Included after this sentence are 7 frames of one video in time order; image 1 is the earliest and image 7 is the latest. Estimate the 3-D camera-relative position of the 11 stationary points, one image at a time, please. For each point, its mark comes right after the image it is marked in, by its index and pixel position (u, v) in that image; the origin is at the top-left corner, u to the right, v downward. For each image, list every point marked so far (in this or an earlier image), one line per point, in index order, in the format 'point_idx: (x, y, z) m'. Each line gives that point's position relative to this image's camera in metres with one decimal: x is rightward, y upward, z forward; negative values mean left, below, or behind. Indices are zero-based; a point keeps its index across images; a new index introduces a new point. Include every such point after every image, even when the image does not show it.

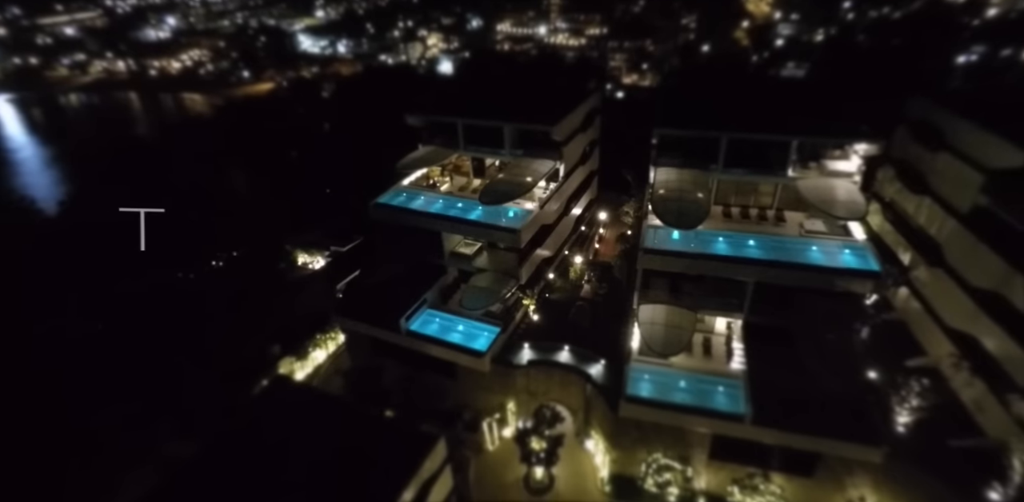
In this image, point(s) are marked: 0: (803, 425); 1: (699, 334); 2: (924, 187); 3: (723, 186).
0: (+9.1, -5.4, +13.4) m
1: (+7.1, -3.3, +16.7) m
2: (+16.3, +2.6, +17.3) m
3: (+9.0, +2.7, +18.3) m
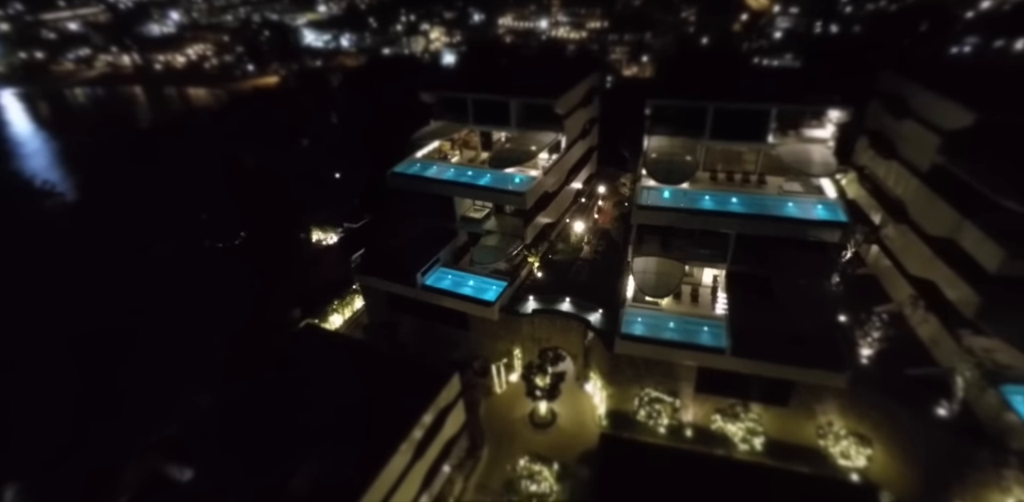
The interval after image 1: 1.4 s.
0: (+9.3, -3.7, +15.2) m
1: (+7.3, -1.5, +18.5) m
2: (+16.6, +4.3, +19.0) m
3: (+9.2, +4.5, +20.1) m
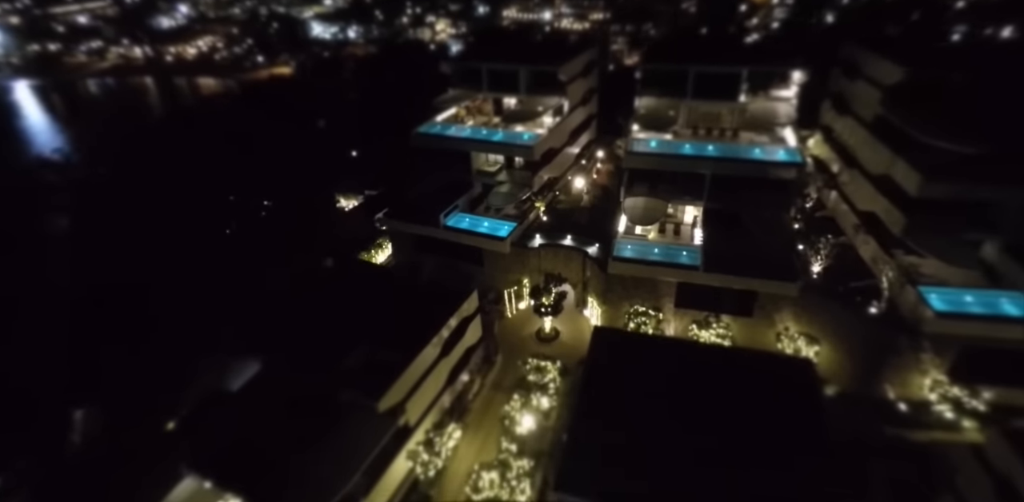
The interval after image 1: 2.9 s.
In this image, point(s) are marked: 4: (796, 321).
0: (+9.8, -0.8, +18.4) m
1: (+7.8, +1.4, +21.7) m
2: (+17.1, +7.2, +22.1) m
3: (+9.7, +7.4, +23.2) m
4: (+12.2, -2.9, +18.7) m
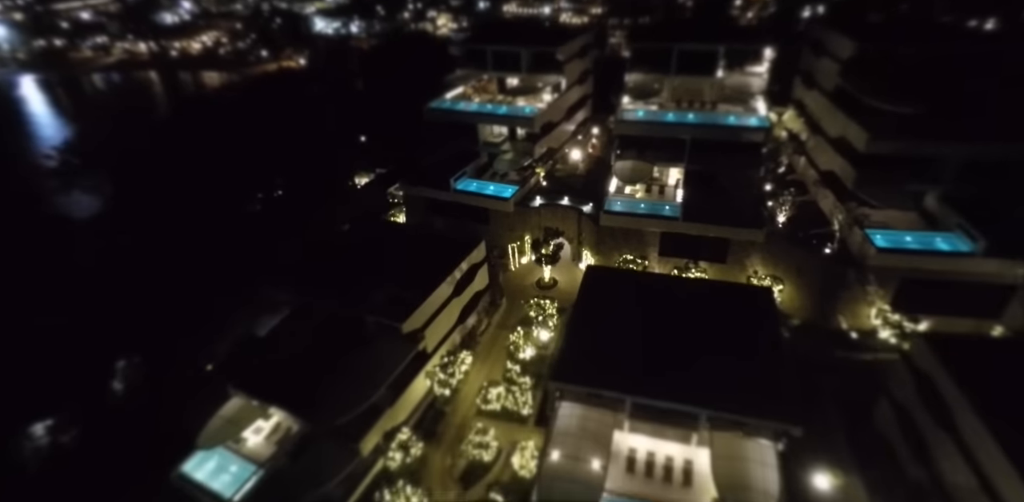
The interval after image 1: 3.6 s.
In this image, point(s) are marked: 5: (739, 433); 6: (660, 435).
0: (+10.0, +1.5, +21.1) m
1: (+8.0, +3.7, +24.4) m
2: (+17.3, +9.6, +24.8) m
3: (+9.9, +9.7, +25.9) m
4: (+12.4, -0.6, +21.5) m
5: (+7.9, -6.1, +15.1) m
6: (+5.5, -6.9, +15.9) m
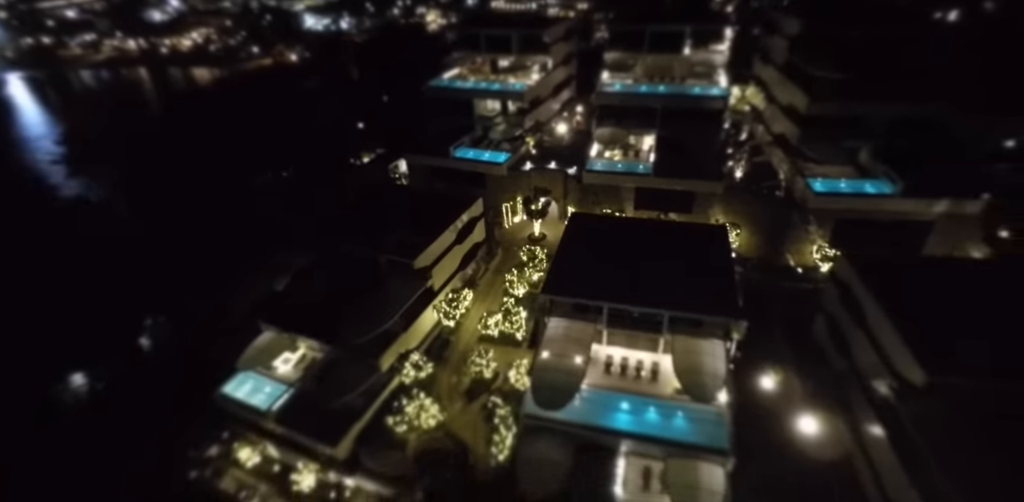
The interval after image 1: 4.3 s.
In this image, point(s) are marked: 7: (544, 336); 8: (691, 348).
0: (+9.6, +4.3, +24.4) m
1: (+7.5, +6.4, +27.7) m
2: (+16.8, +12.4, +28.2) m
3: (+9.4, +12.5, +29.2) m
4: (+12.1, +2.2, +24.8) m
5: (+7.8, -3.4, +18.4) m
6: (+5.3, -4.2, +19.1) m
7: (+1.5, -3.6, +19.2) m
8: (+7.4, -3.9, +18.1) m
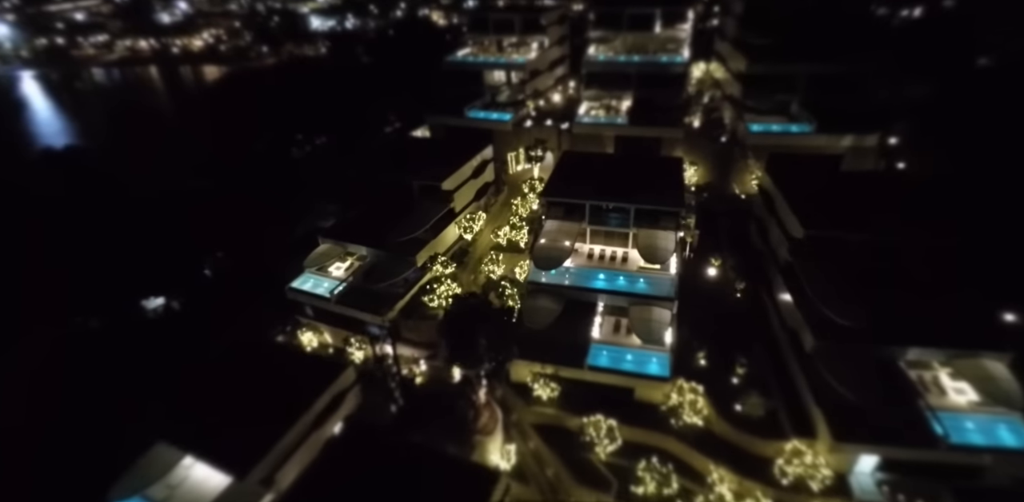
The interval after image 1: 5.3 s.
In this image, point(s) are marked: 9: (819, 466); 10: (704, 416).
0: (+9.9, +9.0, +30.7) m
1: (+7.8, +11.1, +34.0) m
2: (+17.0, +17.1, +34.6) m
3: (+9.6, +17.2, +35.5) m
4: (+12.4, +6.9, +31.1) m
5: (+8.1, +1.4, +24.6) m
6: (+5.7, +0.5, +25.3) m
7: (+1.8, +1.1, +25.3) m
8: (+7.7, +0.8, +24.3) m
9: (+11.9, -8.4, +16.9) m
10: (+8.3, -7.3, +19.2) m
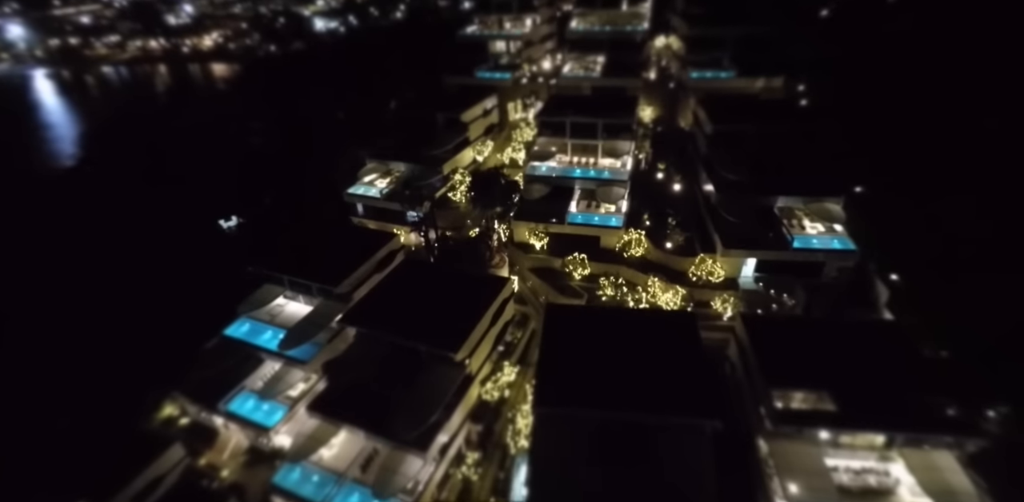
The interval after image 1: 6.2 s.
0: (+9.9, +16.2, +40.2) m
1: (+7.7, +18.3, +43.5) m
2: (+16.9, +24.3, +44.4) m
3: (+9.4, +24.3, +45.2) m
4: (+12.3, +14.1, +40.6) m
5: (+8.2, +8.7, +34.0) m
6: (+5.8, +7.8, +34.6) m
7: (+1.9, +8.4, +34.6) m
8: (+7.9, +8.2, +33.7) m
9: (+12.2, -0.9, +26.2) m
10: (+8.5, +0.1, +28.5) m
